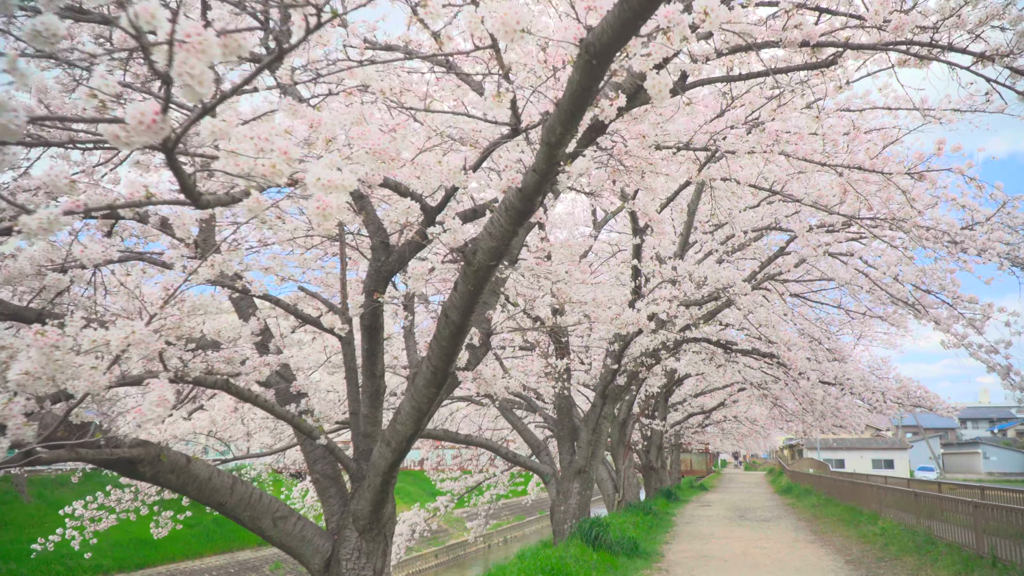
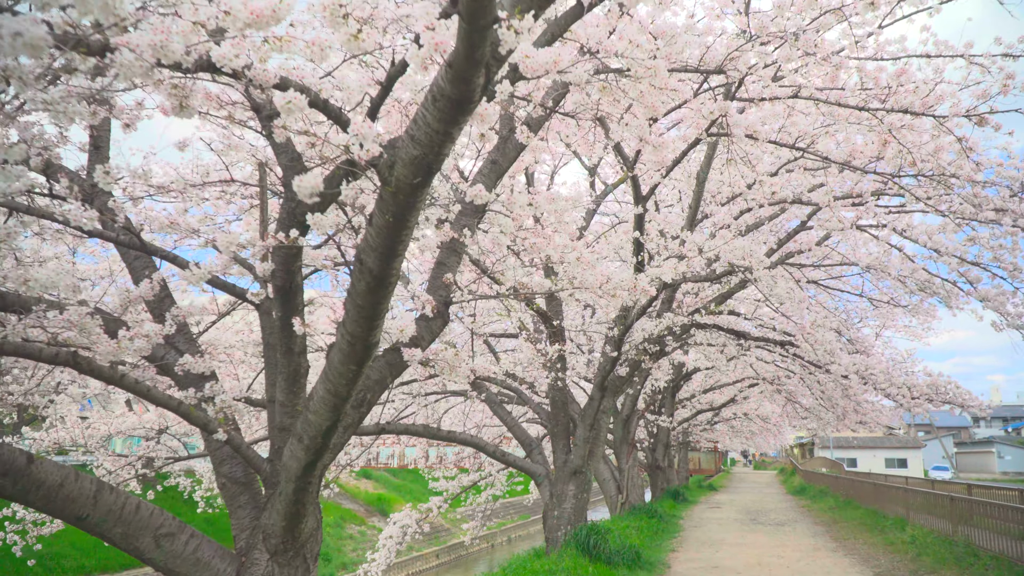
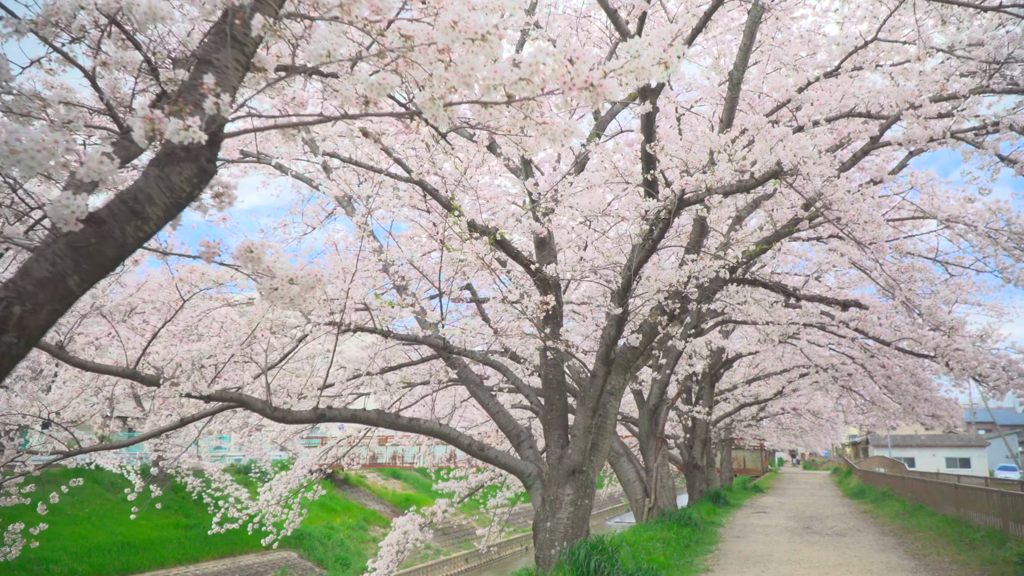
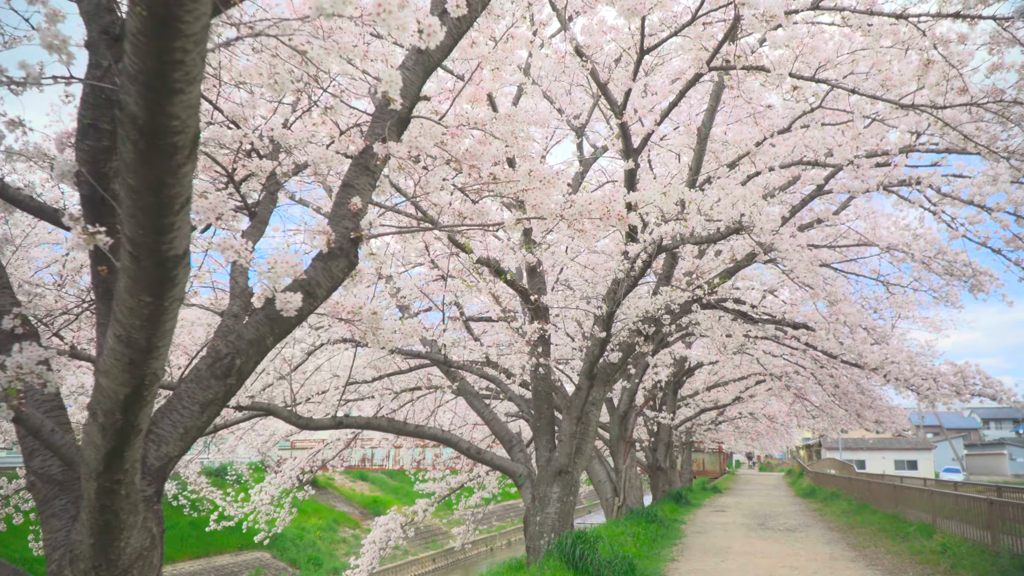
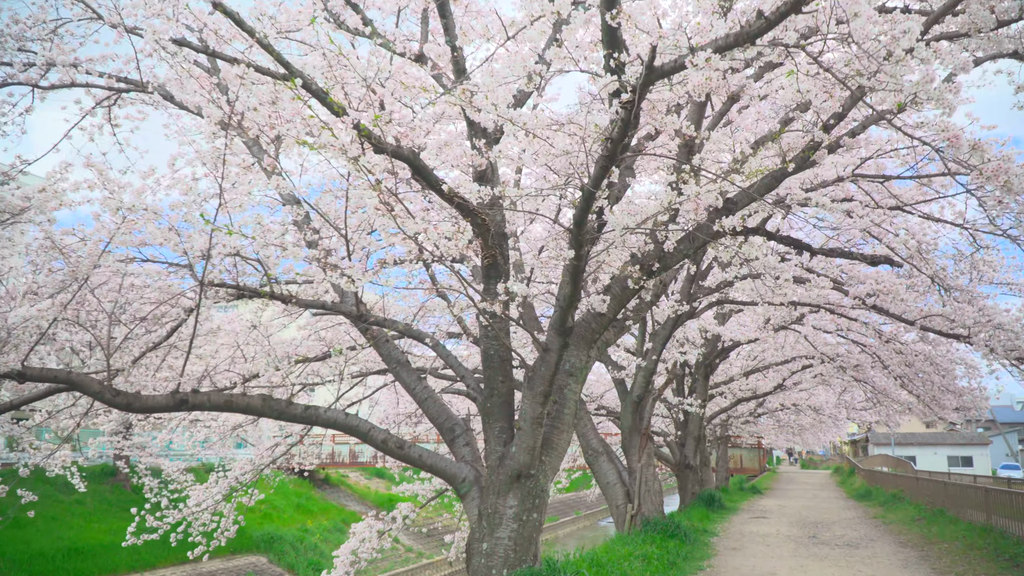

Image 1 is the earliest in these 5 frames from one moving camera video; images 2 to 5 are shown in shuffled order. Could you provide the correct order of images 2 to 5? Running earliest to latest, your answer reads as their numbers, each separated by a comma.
2, 4, 3, 5
